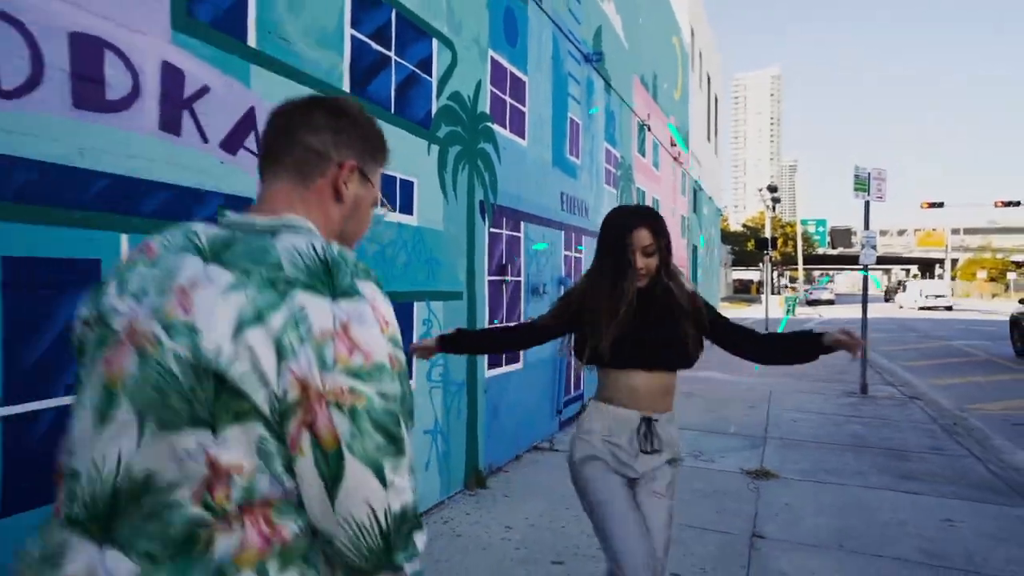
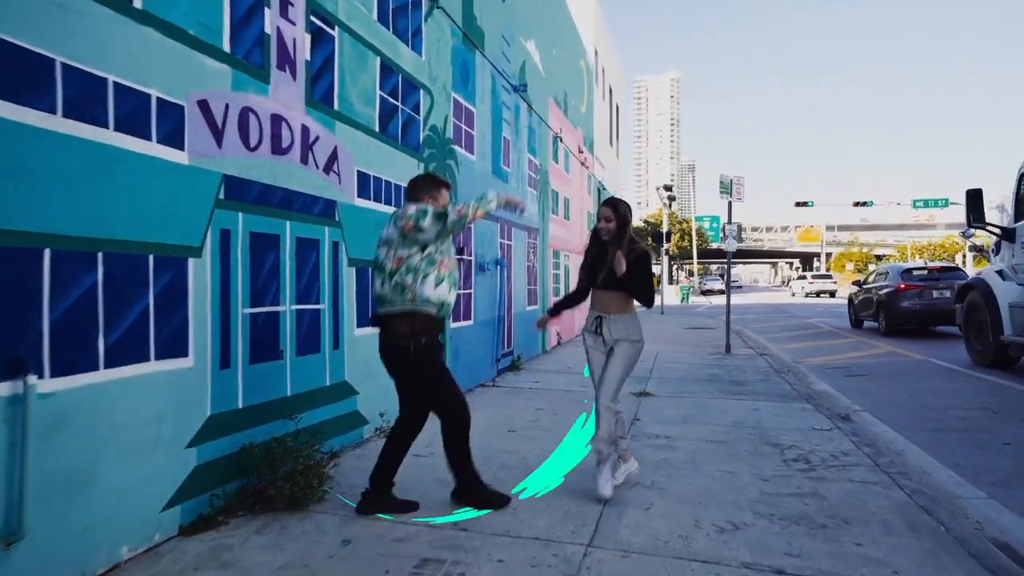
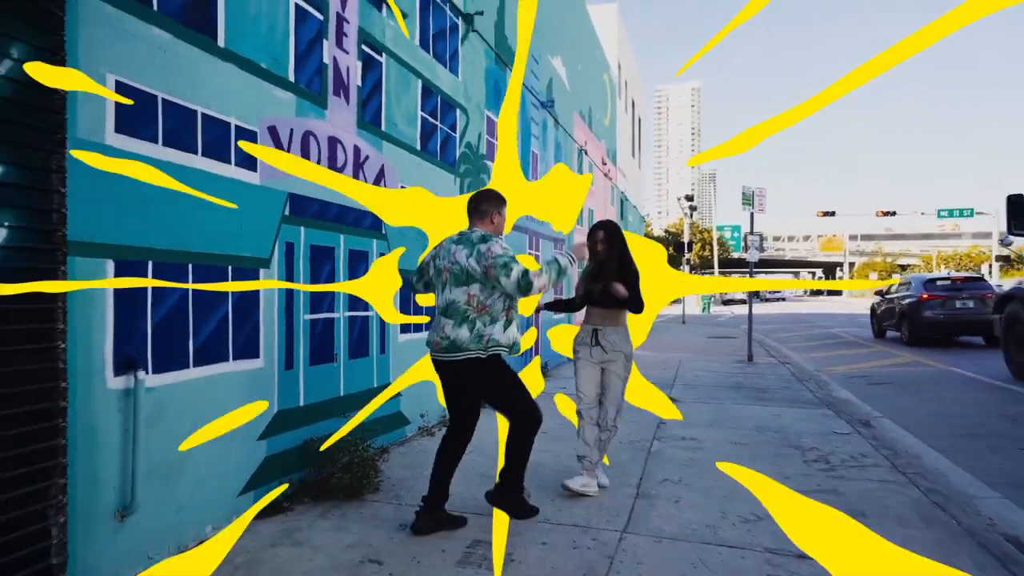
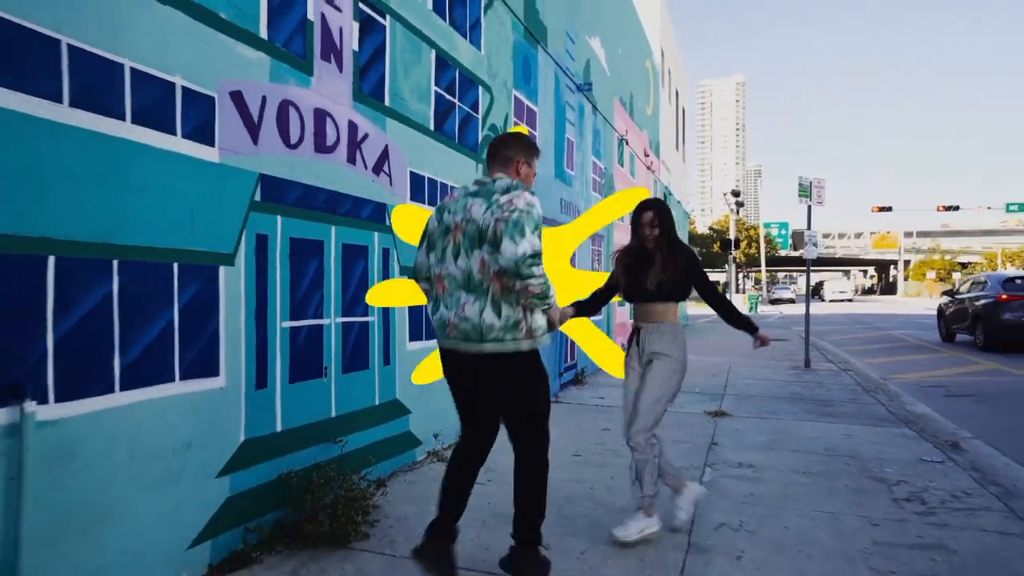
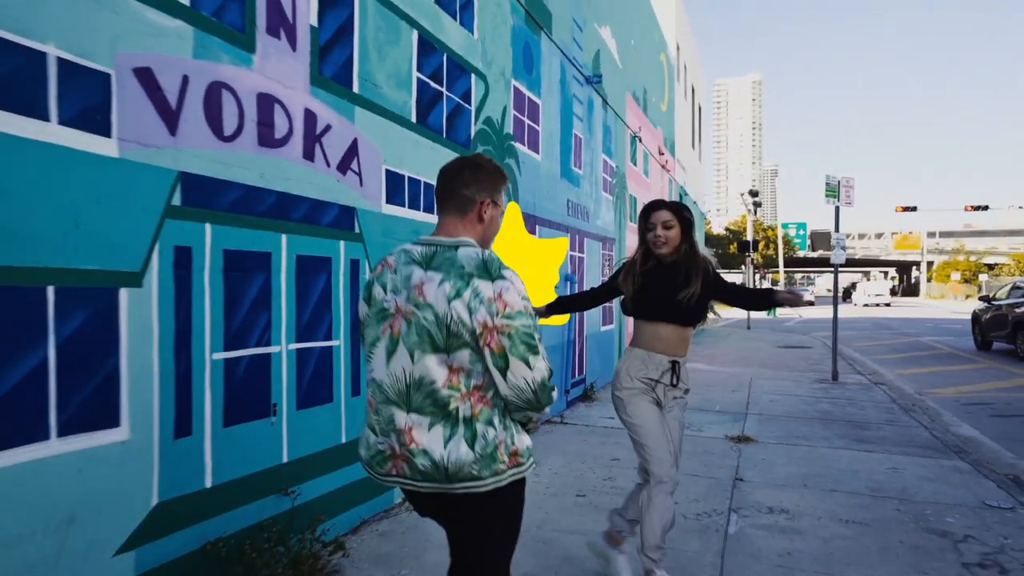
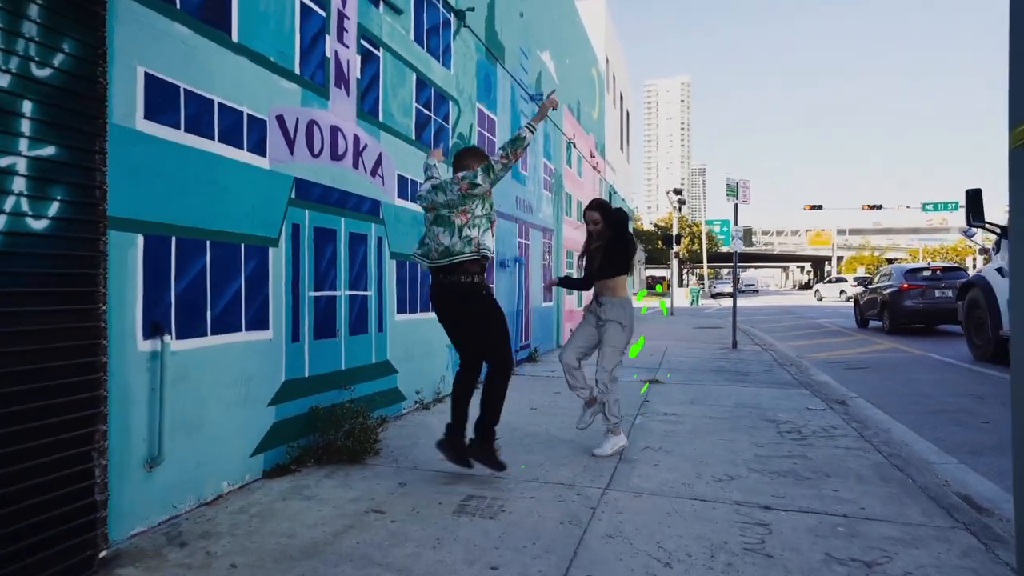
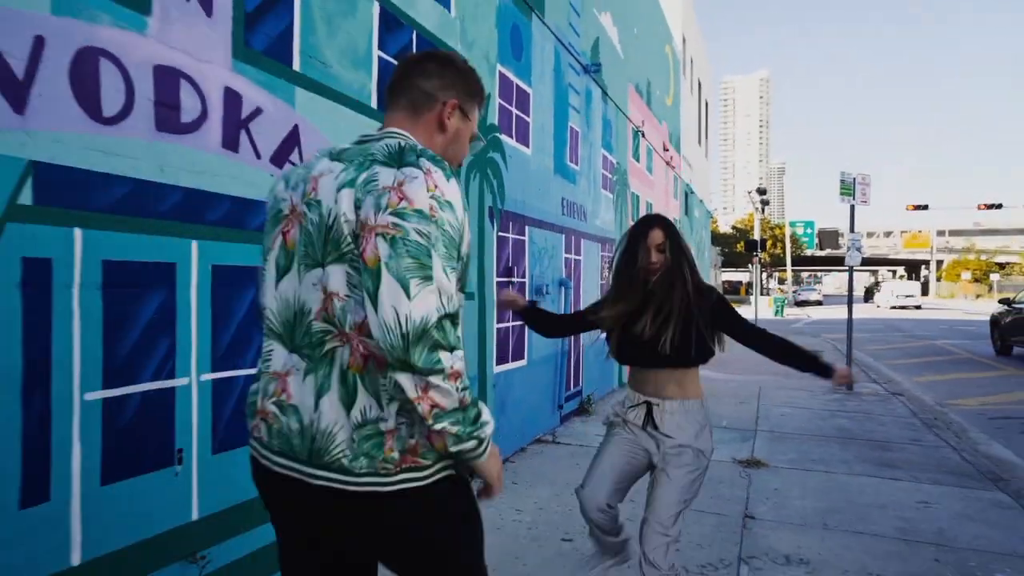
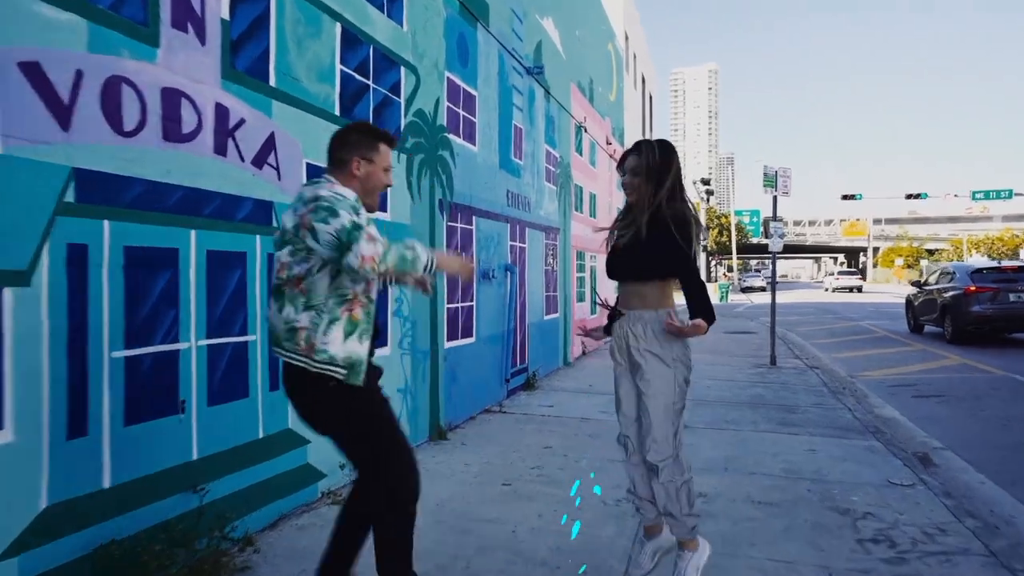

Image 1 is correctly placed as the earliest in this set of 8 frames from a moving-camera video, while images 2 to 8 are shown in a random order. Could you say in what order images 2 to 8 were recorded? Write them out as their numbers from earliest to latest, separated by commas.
7, 5, 4, 3, 6, 2, 8
